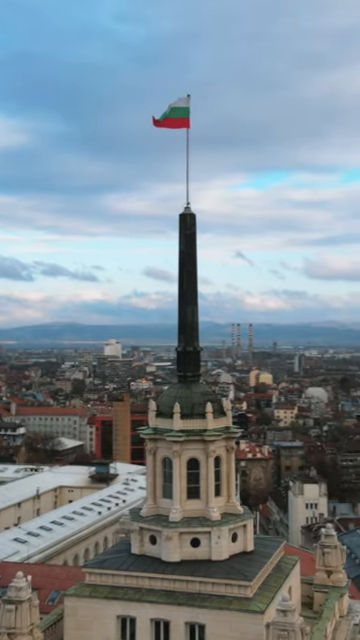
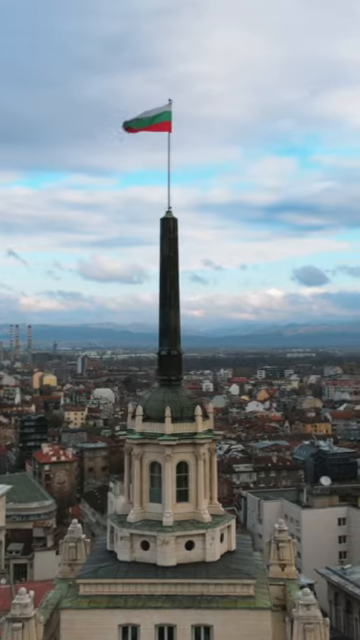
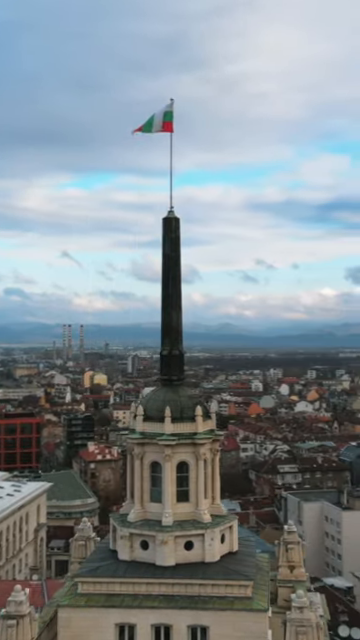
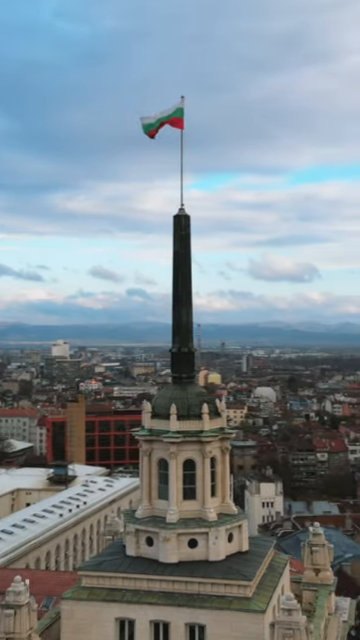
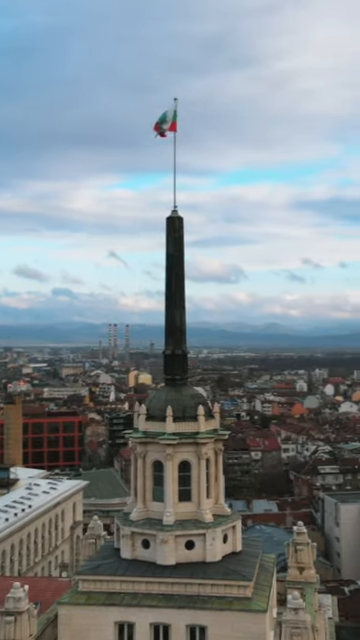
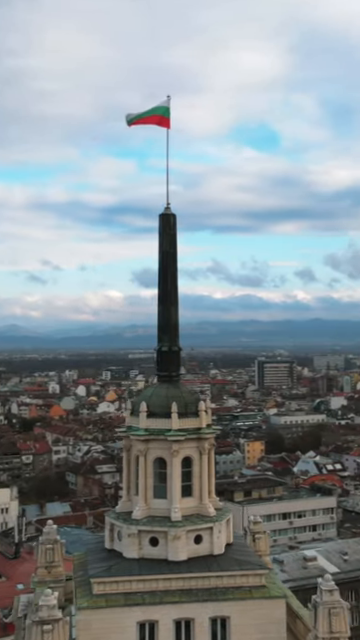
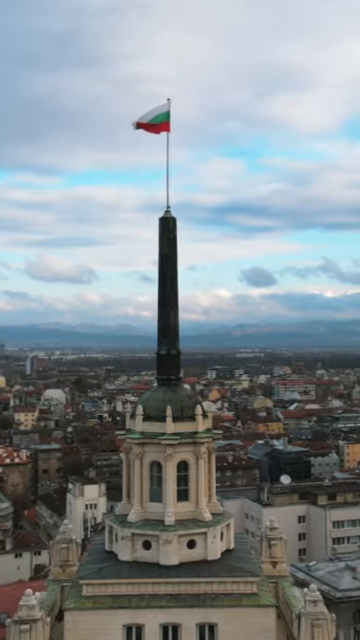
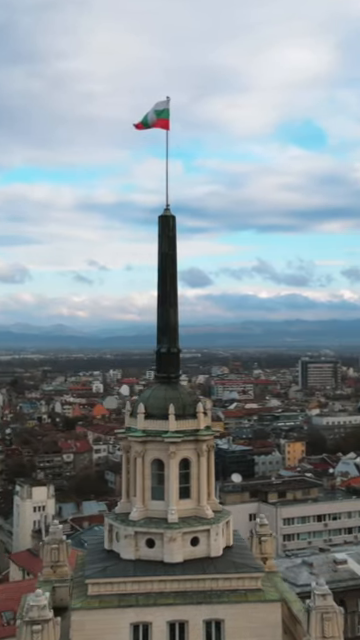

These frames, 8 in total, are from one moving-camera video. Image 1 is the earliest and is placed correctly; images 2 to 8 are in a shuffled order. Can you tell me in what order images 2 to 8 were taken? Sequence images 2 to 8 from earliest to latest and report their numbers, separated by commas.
4, 5, 3, 2, 7, 8, 6
